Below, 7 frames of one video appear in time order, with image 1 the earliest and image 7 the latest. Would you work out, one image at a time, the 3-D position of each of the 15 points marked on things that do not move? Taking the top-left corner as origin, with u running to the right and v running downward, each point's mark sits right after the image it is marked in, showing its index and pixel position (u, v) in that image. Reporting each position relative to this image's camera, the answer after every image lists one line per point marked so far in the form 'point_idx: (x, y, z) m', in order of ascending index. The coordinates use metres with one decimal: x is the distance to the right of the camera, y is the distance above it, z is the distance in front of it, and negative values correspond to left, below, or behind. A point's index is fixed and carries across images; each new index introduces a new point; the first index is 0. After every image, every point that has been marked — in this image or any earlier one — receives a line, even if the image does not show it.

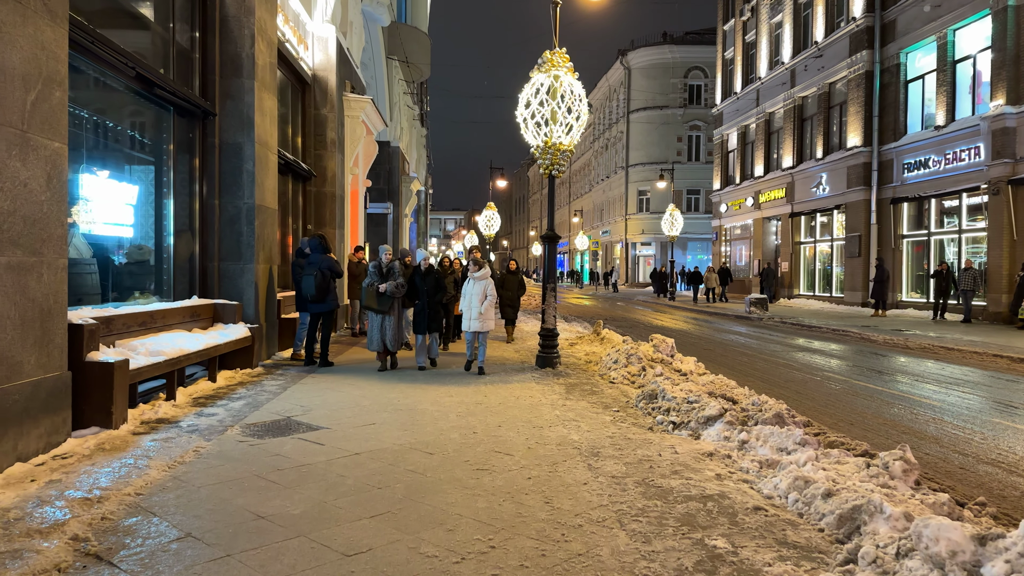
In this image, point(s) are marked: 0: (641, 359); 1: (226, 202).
0: (+1.7, -1.0, +9.4) m
1: (-4.0, +1.2, +9.7) m
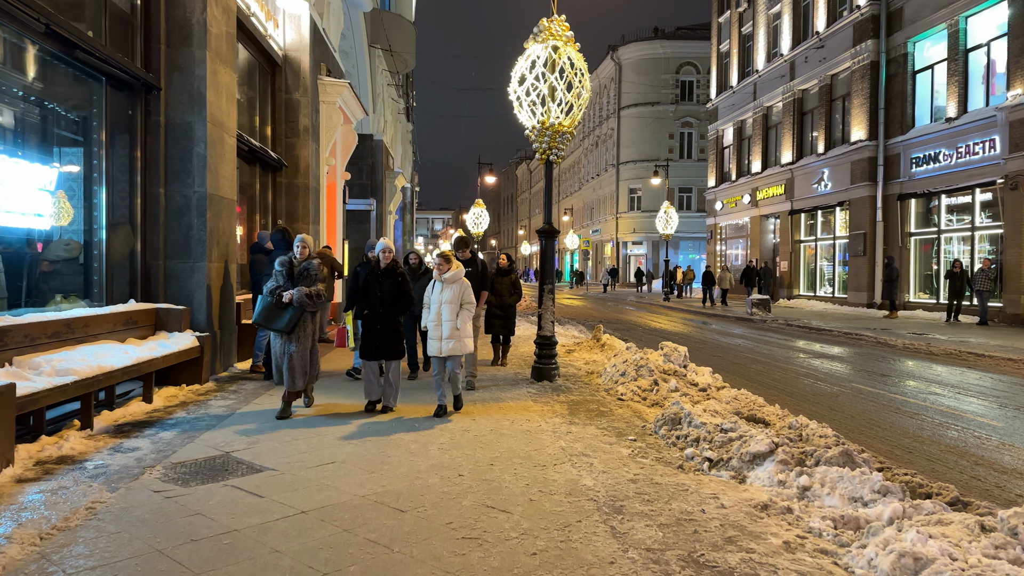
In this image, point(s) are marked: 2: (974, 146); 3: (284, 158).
0: (+1.7, -1.0, +8.2) m
1: (-4.1, +1.2, +8.4) m
2: (+12.7, +3.9, +19.2) m
3: (-4.4, +2.5, +13.5) m
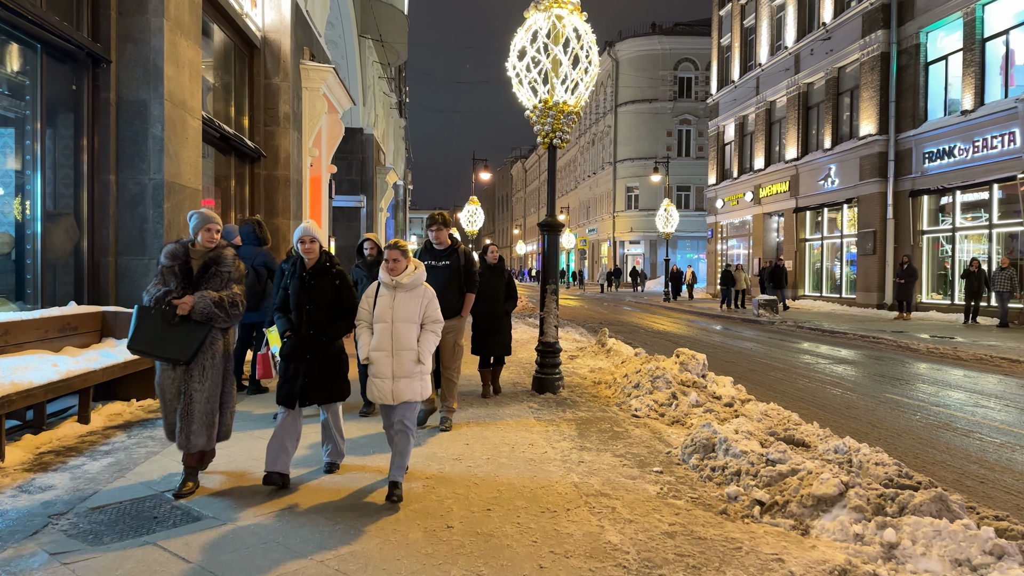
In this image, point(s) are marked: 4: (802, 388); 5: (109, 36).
0: (+1.6, -1.0, +7.2) m
1: (-4.1, +1.2, +7.4) m
2: (+12.6, +3.9, +18.3) m
3: (-4.5, +2.5, +12.5) m
4: (+3.8, -1.3, +9.2) m
5: (-4.2, +2.6, +7.2) m
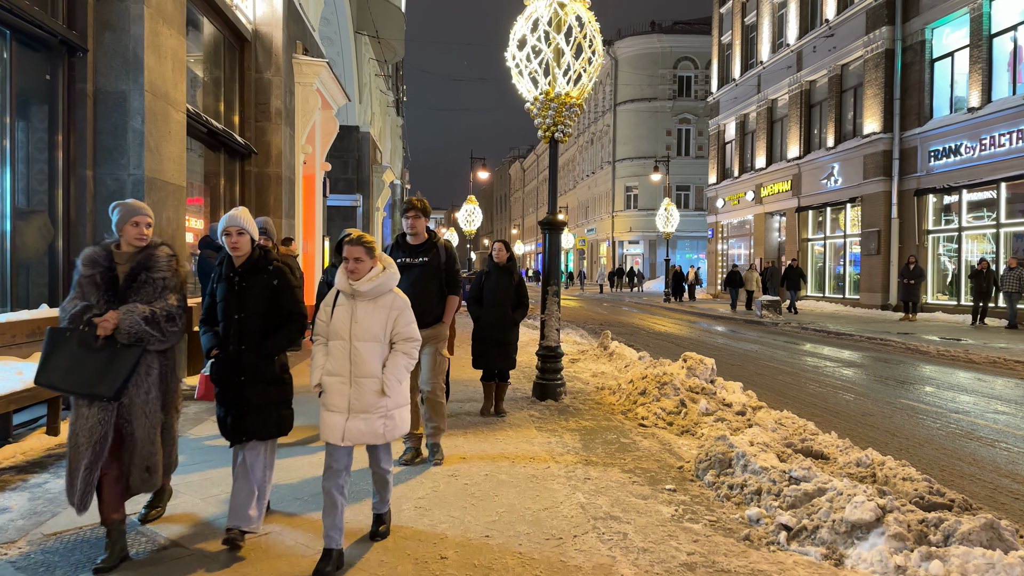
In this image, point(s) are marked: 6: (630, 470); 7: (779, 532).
0: (+1.6, -1.0, +6.9) m
1: (-4.1, +1.2, +7.0) m
2: (+12.5, +3.9, +18.0) m
3: (-4.5, +2.5, +12.1) m
4: (+3.8, -1.3, +8.8) m
5: (-4.2, +2.6, +6.8) m
6: (+0.8, -1.2, +4.7) m
7: (+1.4, -1.3, +3.6) m
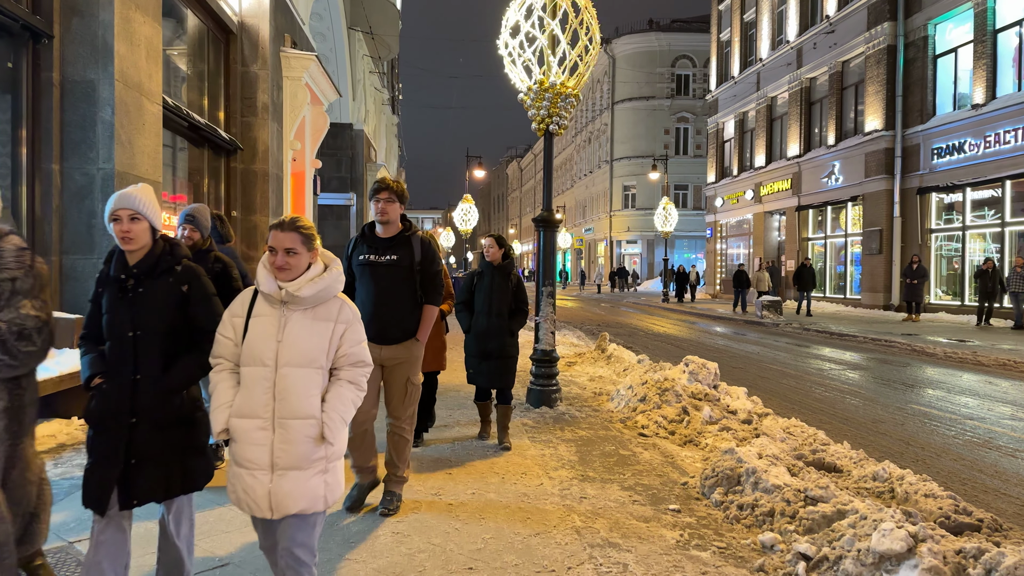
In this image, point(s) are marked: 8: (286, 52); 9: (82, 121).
0: (+1.6, -1.0, +6.5) m
1: (-4.2, +1.2, +6.6) m
2: (+12.4, +3.9, +17.6) m
3: (-4.6, +2.5, +11.8) m
4: (+3.7, -1.3, +8.4) m
5: (-4.2, +2.6, +6.4) m
6: (+0.7, -1.2, +4.4) m
7: (+1.3, -1.3, +3.2) m
8: (-4.0, +4.2, +12.5) m
9: (-4.1, +1.6, +6.6) m
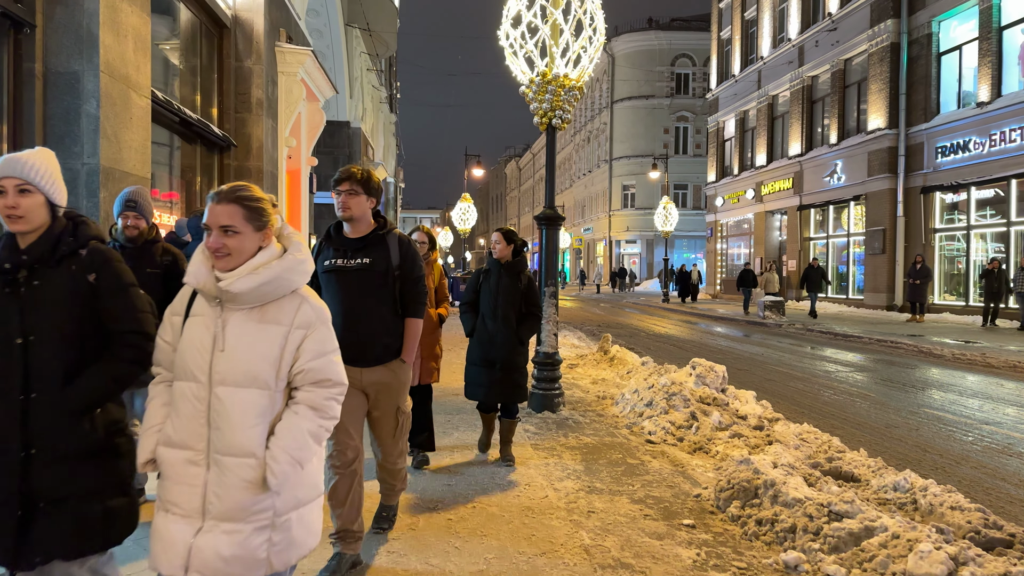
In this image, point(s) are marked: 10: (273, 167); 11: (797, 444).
0: (+1.6, -1.0, +6.3) m
1: (-4.1, +1.2, +6.3) m
2: (+12.4, +3.9, +17.4) m
3: (-4.6, +2.5, +11.5) m
4: (+3.8, -1.3, +8.2) m
5: (-4.2, +2.6, +6.2) m
6: (+0.8, -1.2, +4.1) m
7: (+1.3, -1.3, +3.0) m
8: (-4.0, +4.2, +12.2) m
9: (-4.0, +1.6, +6.3) m
10: (-4.2, +2.1, +12.3) m
11: (+2.2, -1.2, +5.5) m
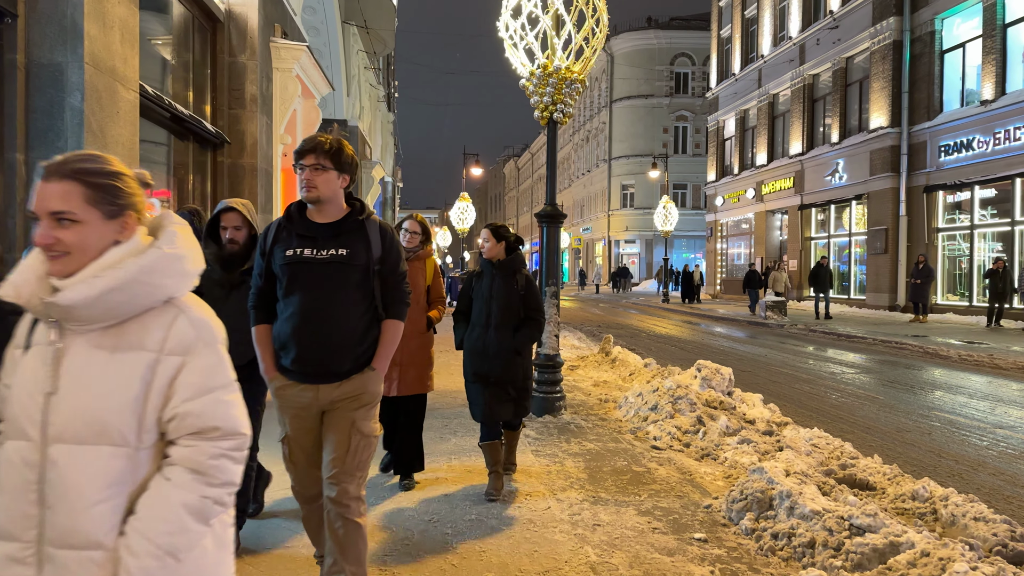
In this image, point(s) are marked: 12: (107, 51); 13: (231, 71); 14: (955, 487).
0: (+1.6, -1.0, +6.0) m
1: (-4.1, +1.2, +6.1) m
2: (+12.4, +3.9, +17.2) m
3: (-4.6, +2.5, +11.3) m
4: (+3.7, -1.3, +8.0) m
5: (-4.2, +2.6, +5.9) m
6: (+0.8, -1.2, +3.9) m
7: (+1.3, -1.3, +2.7) m
8: (-4.1, +4.2, +12.0) m
9: (-4.0, +1.6, +6.1) m
10: (-4.2, +2.1, +12.1) m
11: (+2.2, -1.2, +5.3) m
12: (-3.8, +2.2, +6.5) m
13: (-4.6, +3.5, +11.4) m
14: (+3.0, -1.4, +4.8) m
